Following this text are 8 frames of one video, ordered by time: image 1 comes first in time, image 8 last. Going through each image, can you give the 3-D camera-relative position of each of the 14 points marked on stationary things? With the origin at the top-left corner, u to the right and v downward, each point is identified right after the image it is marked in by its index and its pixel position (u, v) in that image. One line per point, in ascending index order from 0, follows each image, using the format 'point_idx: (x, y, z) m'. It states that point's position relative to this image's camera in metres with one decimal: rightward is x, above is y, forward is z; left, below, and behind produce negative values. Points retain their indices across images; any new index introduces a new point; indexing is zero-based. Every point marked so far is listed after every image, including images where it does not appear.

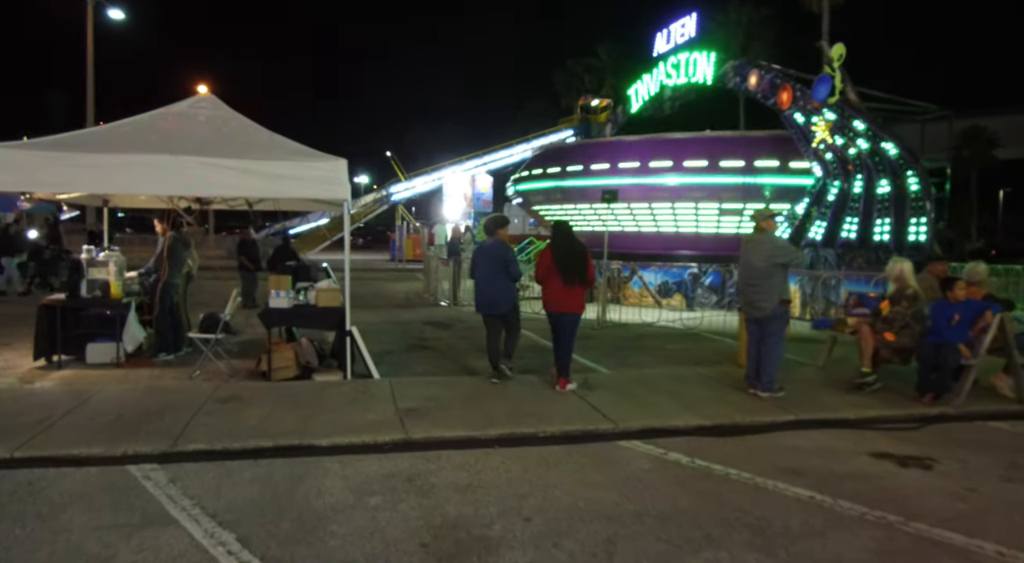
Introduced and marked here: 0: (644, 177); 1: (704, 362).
0: (+3.4, +2.7, +14.7) m
1: (+2.9, -1.2, +8.3) m
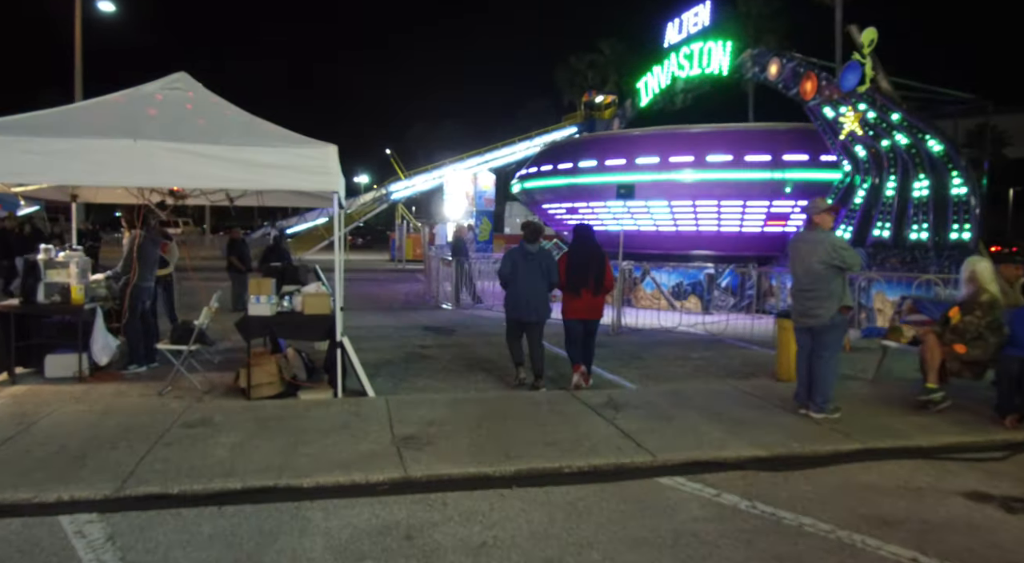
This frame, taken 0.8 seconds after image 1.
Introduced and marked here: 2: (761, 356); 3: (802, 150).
0: (+3.6, +2.7, +13.9) m
1: (+3.0, -1.3, +7.4) m
2: (+3.8, -1.2, +8.5) m
3: (+6.8, +3.1, +13.1) m
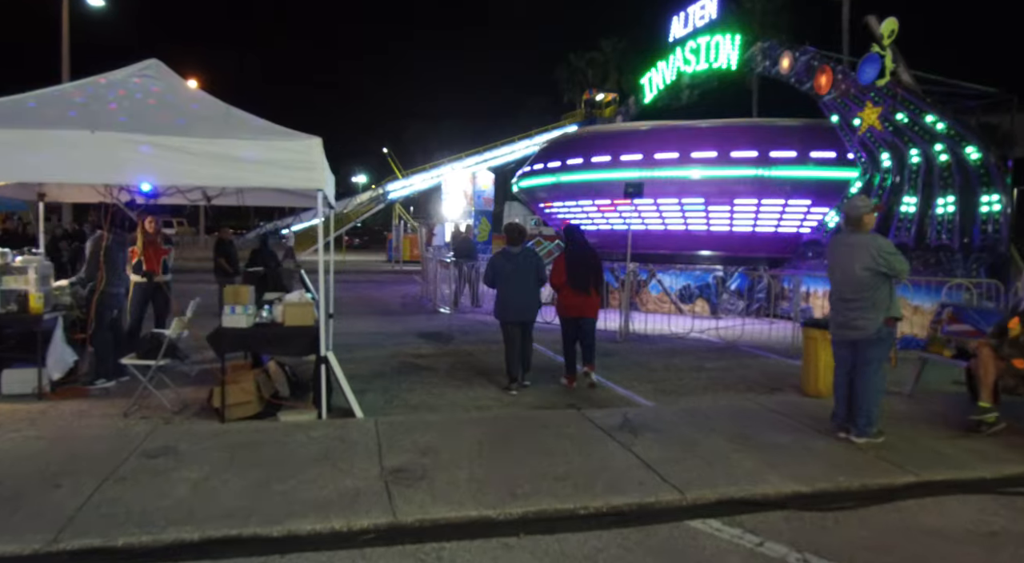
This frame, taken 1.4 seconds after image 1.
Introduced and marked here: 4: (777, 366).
0: (+3.6, +2.6, +13.3) m
1: (+3.1, -1.3, +6.9) m
2: (+3.8, -1.3, +7.9) m
3: (+6.8, +3.0, +12.6) m
4: (+3.8, -1.2, +7.9) m
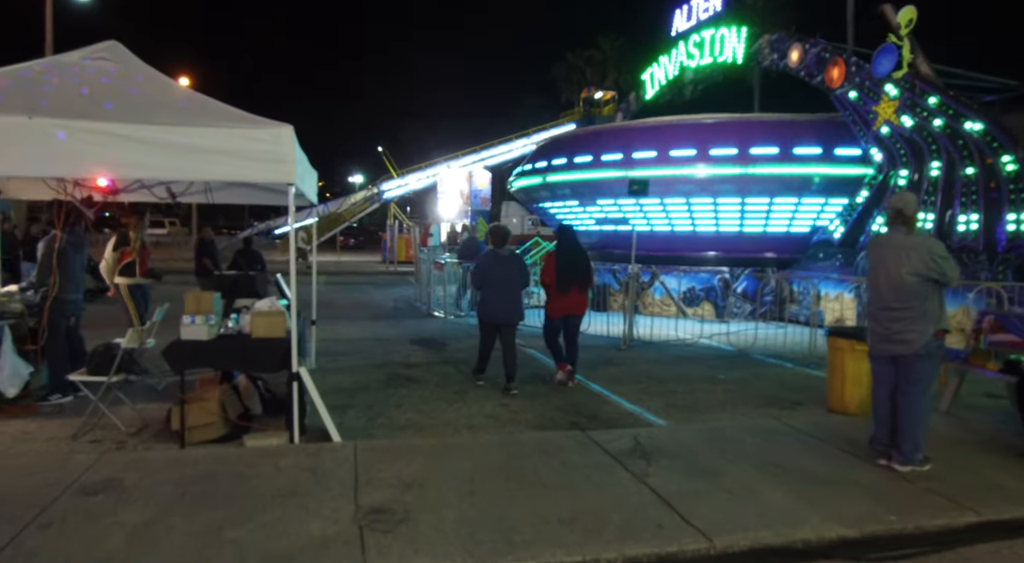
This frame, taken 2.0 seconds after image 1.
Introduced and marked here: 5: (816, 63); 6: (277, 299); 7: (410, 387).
0: (+3.5, +2.6, +12.7) m
1: (+3.0, -1.4, +6.3) m
2: (+3.8, -1.3, +7.3) m
3: (+6.8, +3.0, +12.0) m
4: (+3.7, -1.3, +7.3) m
5: (+6.5, +4.7, +12.0) m
6: (-2.2, -0.2, +5.3) m
7: (-1.3, -1.3, +6.9) m
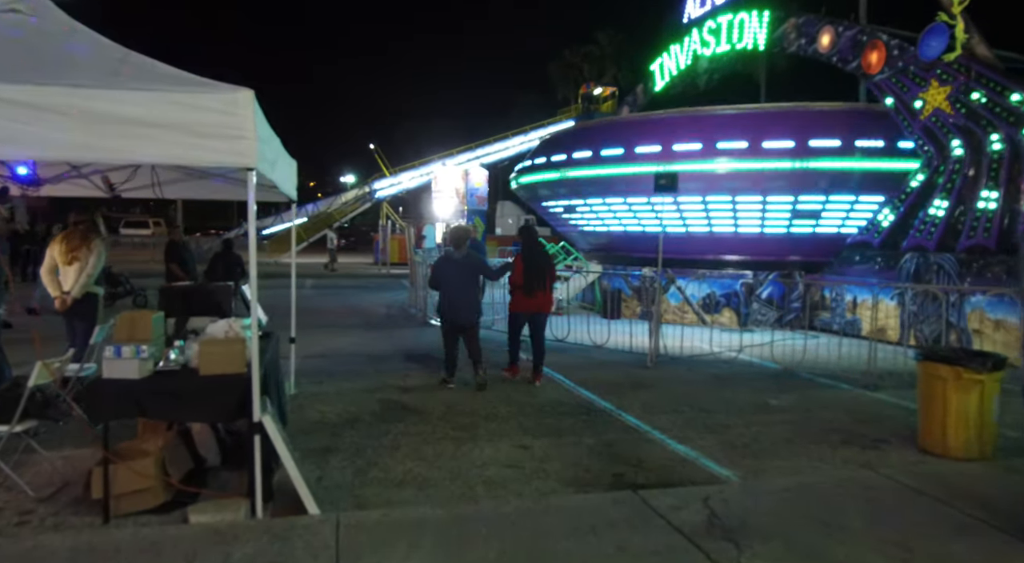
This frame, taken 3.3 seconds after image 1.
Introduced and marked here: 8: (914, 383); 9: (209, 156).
0: (+3.6, +2.5, +11.6) m
1: (+3.2, -1.5, +5.2) m
2: (+4.0, -1.4, +6.2) m
3: (+6.9, +2.9, +10.9) m
4: (+3.9, -1.4, +6.2) m
5: (+6.6, +4.6, +10.9) m
6: (-2.0, -0.3, +4.1) m
7: (-1.1, -1.4, +5.8) m
8: (+5.2, -1.3, +7.2) m
9: (-1.9, +0.8, +3.5) m
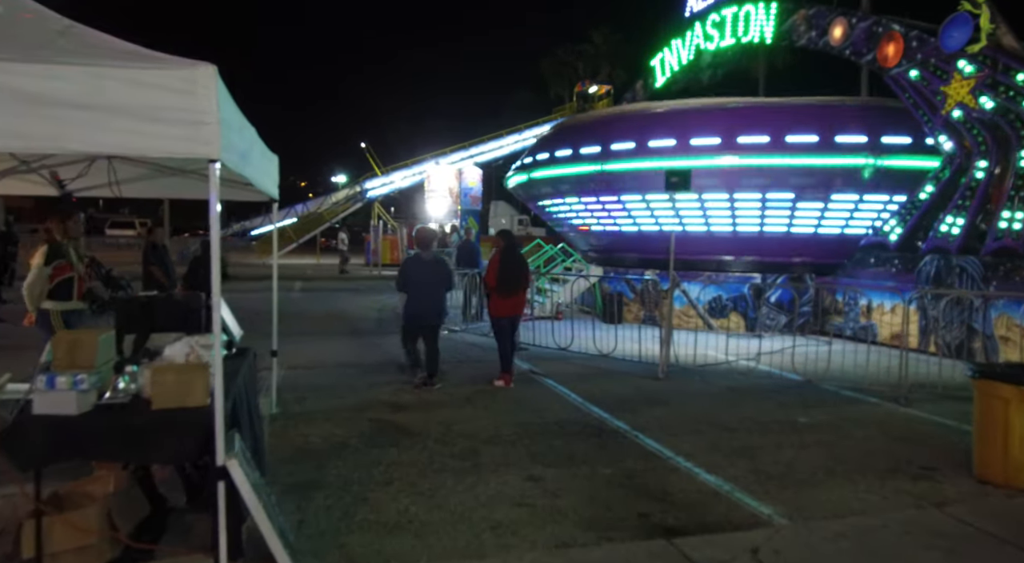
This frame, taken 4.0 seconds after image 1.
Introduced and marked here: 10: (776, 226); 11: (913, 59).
0: (+3.6, +2.4, +11.1) m
1: (+3.3, -1.6, +4.6) m
2: (+4.0, -1.5, +5.7) m
3: (+6.9, +2.8, +10.4) m
4: (+4.0, -1.5, +5.7) m
5: (+6.6, +4.5, +10.4) m
6: (-1.9, -0.4, +3.5) m
7: (-1.0, -1.5, +5.2) m
8: (+5.2, -1.4, +6.7) m
9: (-1.8, +0.7, +2.9) m
10: (+5.4, +1.1, +11.3) m
11: (+6.8, +3.8, +9.5) m
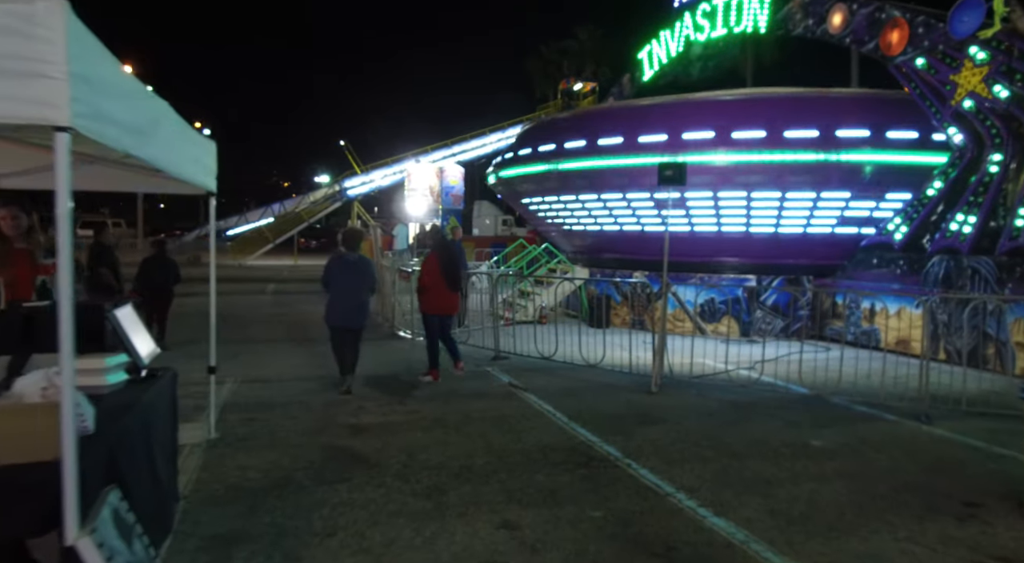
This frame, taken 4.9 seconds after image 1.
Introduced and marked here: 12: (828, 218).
0: (+3.2, +2.4, +10.4) m
1: (+3.1, -1.6, +3.9) m
2: (+3.8, -1.5, +5.0) m
3: (+6.5, +2.8, +9.8) m
4: (+3.7, -1.5, +5.0) m
5: (+6.3, +4.5, +9.8) m
6: (-2.1, -0.4, +2.7) m
7: (-1.2, -1.6, +4.4) m
8: (+5.0, -1.4, +6.0) m
9: (-2.0, +0.7, +2.1) m
10: (+5.0, +1.1, +10.7) m
11: (+6.5, +3.8, +8.9) m
12: (+5.9, +1.2, +10.4) m
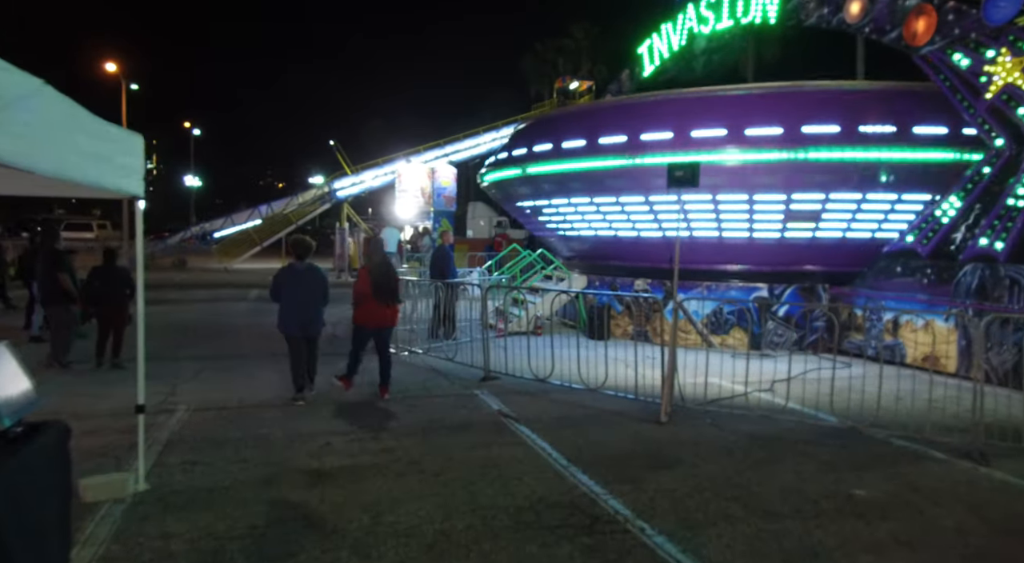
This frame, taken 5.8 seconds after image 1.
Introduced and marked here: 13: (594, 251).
0: (+3.1, +2.2, +9.6) m
1: (+3.0, -1.7, +3.1) m
2: (+3.7, -1.7, +4.2) m
3: (+6.4, +2.6, +9.0) m
4: (+3.6, -1.7, +4.2) m
5: (+6.1, +4.3, +9.0) m
6: (-2.2, -0.6, +1.8) m
7: (-1.3, -1.7, +3.5) m
8: (+4.9, -1.6, +5.2) m
9: (-2.1, +0.5, +1.2) m
10: (+4.9, +0.9, +9.9) m
11: (+6.4, +3.6, +8.1) m
12: (+5.8, +1.0, +9.6) m
13: (+1.8, +0.7, +12.2) m
